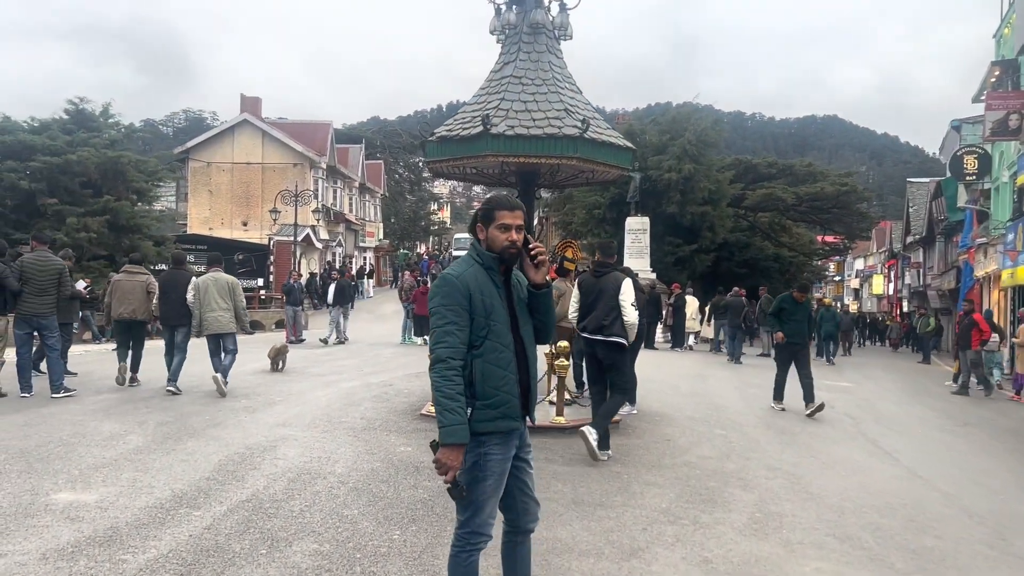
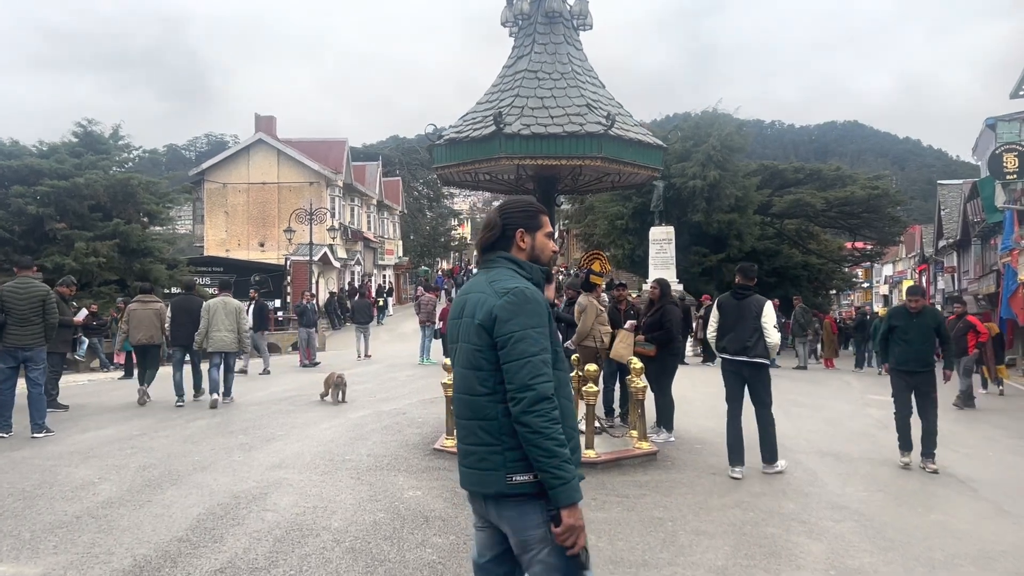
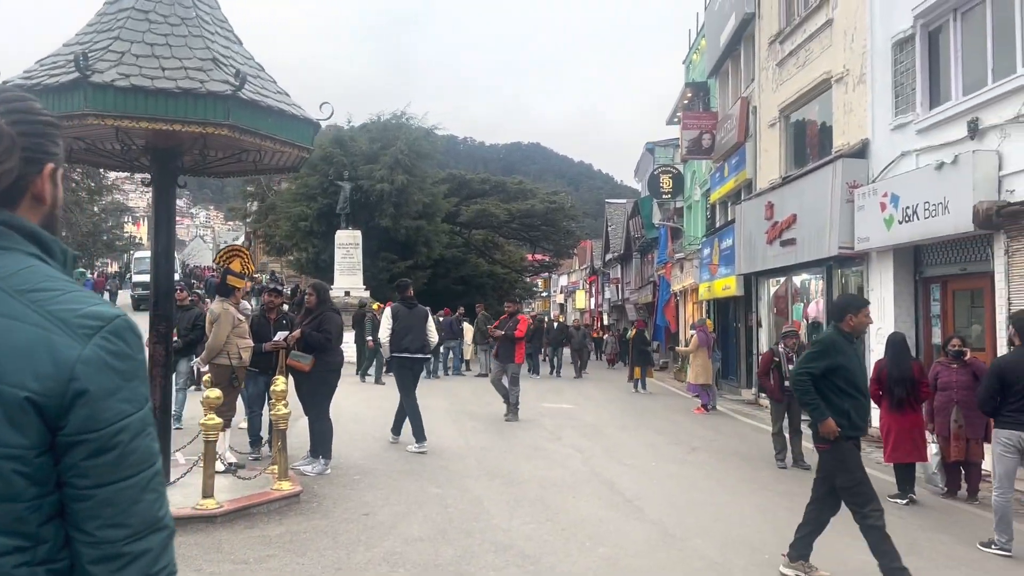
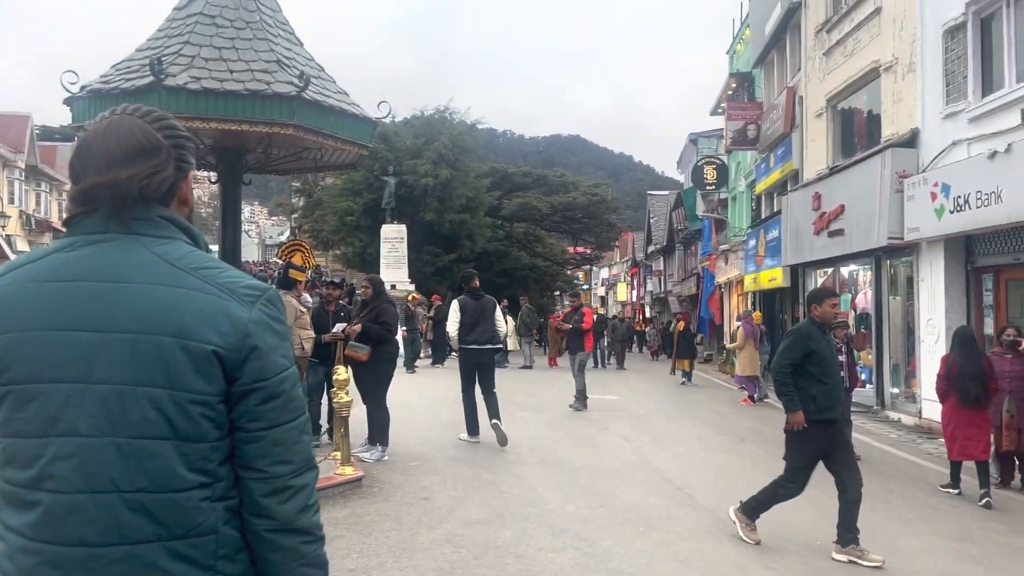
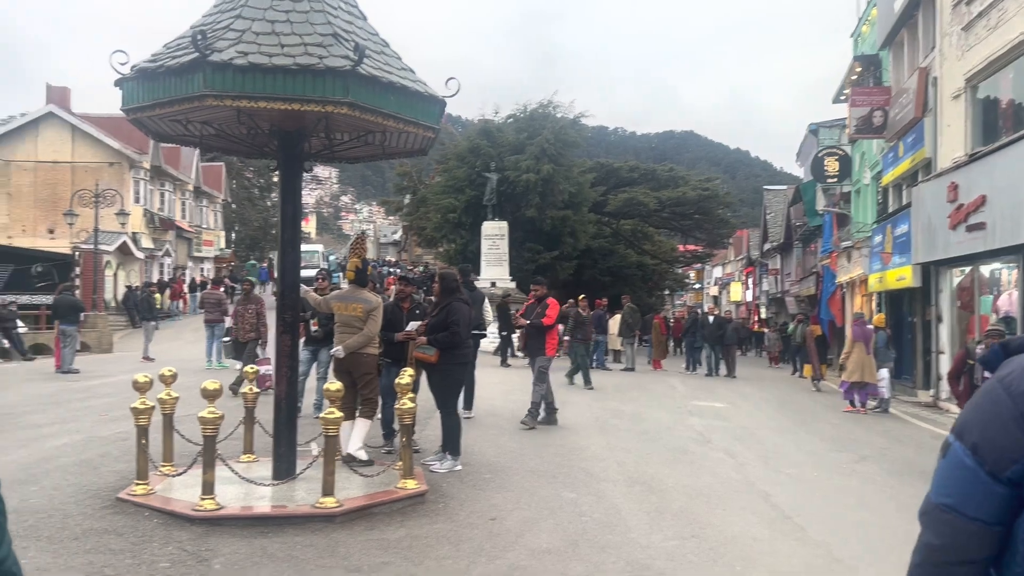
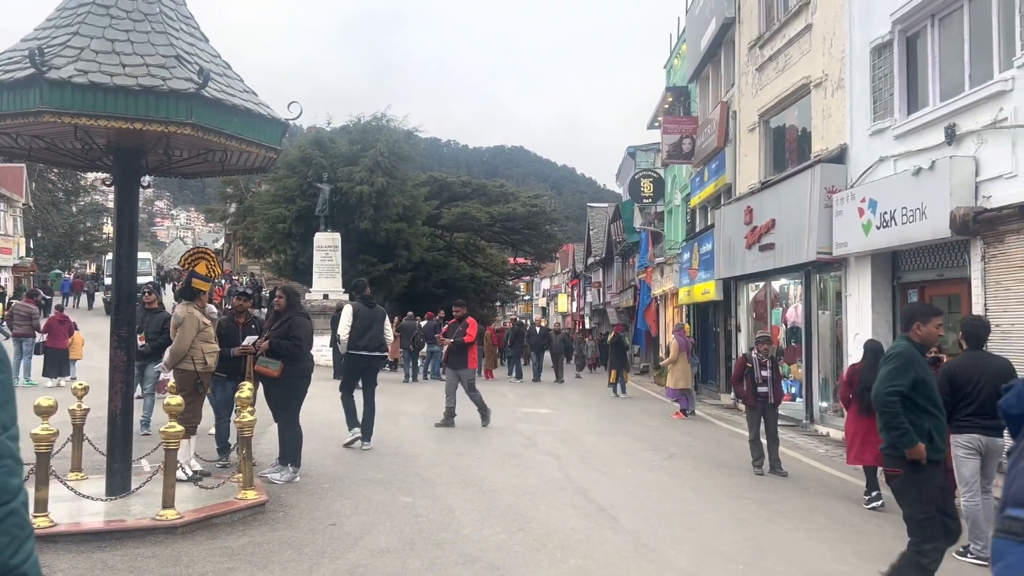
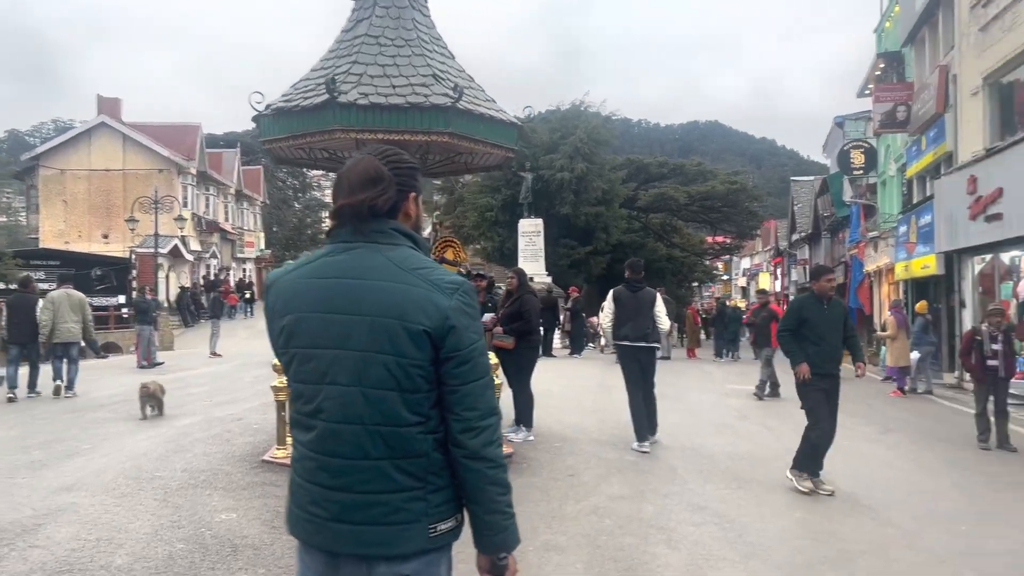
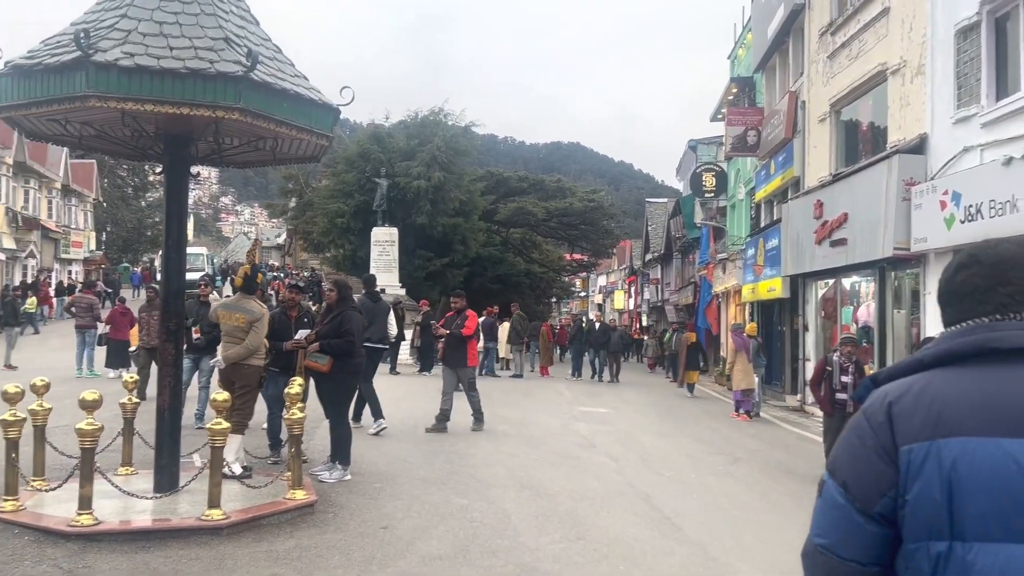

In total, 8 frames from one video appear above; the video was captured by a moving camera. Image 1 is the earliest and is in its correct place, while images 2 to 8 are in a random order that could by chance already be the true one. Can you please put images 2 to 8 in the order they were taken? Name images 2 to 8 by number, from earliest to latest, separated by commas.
2, 7, 4, 3, 6, 8, 5
